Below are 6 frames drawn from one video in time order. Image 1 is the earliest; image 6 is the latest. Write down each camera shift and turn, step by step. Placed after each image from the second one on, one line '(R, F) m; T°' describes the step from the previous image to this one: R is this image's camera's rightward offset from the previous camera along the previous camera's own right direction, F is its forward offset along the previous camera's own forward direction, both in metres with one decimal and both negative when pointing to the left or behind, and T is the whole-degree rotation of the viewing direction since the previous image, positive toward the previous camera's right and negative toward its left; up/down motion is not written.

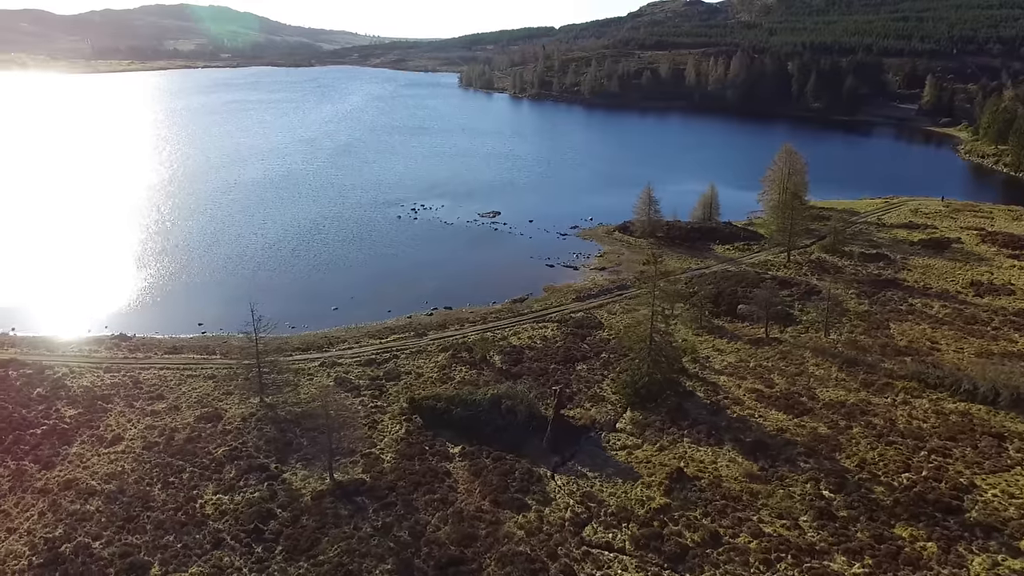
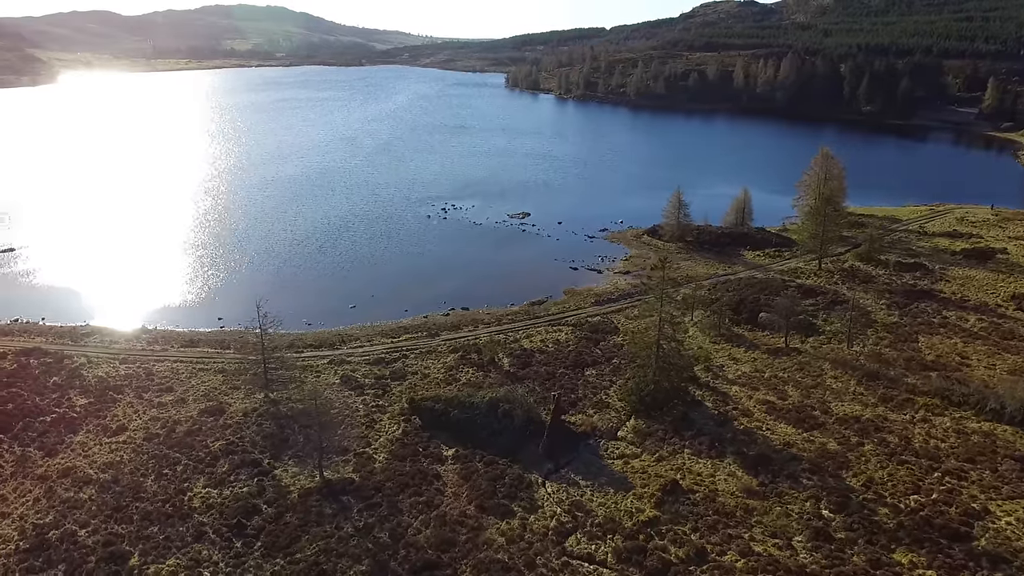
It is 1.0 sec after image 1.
(+1.9, +0.4) m; -4°
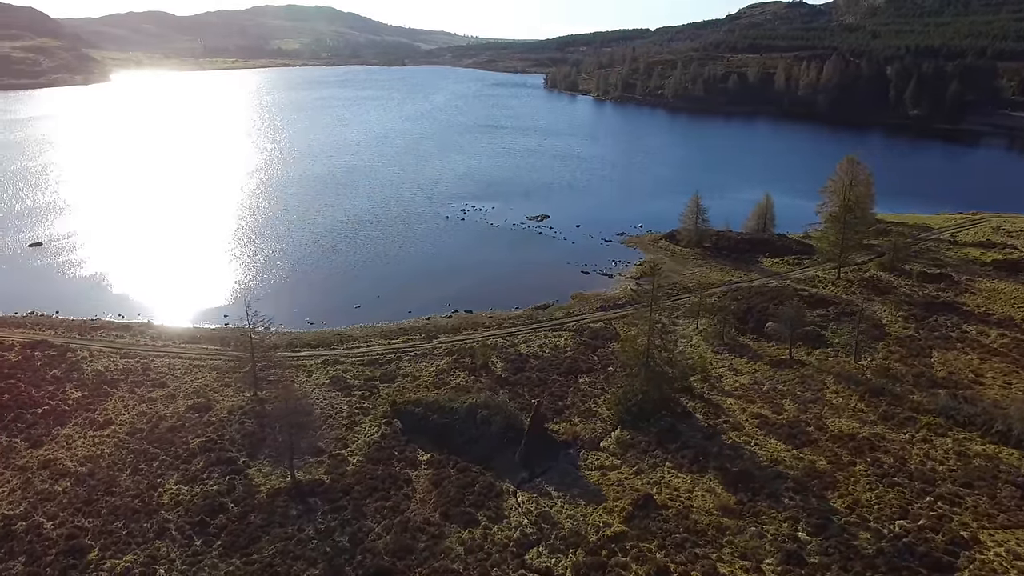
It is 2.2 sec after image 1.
(+2.4, +0.4) m; -3°
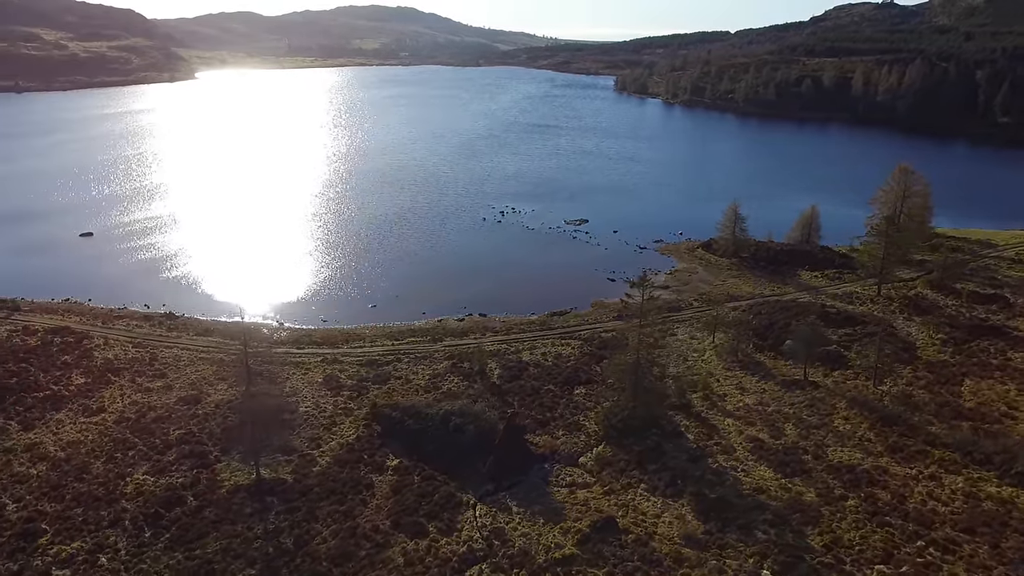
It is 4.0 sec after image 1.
(+3.7, +0.8) m; -6°
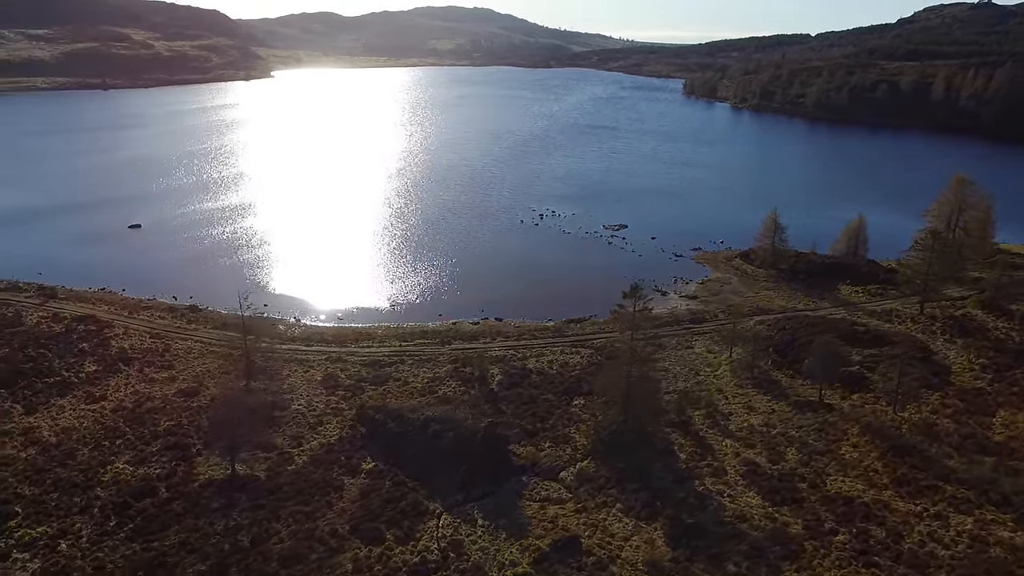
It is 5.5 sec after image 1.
(+3.4, +0.8) m; -5°
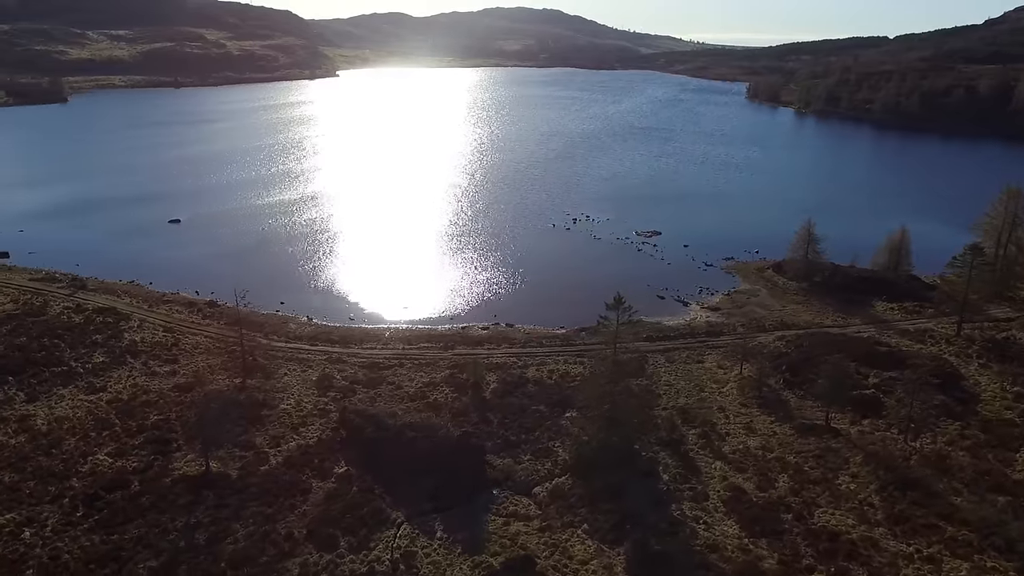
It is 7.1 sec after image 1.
(+3.3, +0.7) m; -5°
